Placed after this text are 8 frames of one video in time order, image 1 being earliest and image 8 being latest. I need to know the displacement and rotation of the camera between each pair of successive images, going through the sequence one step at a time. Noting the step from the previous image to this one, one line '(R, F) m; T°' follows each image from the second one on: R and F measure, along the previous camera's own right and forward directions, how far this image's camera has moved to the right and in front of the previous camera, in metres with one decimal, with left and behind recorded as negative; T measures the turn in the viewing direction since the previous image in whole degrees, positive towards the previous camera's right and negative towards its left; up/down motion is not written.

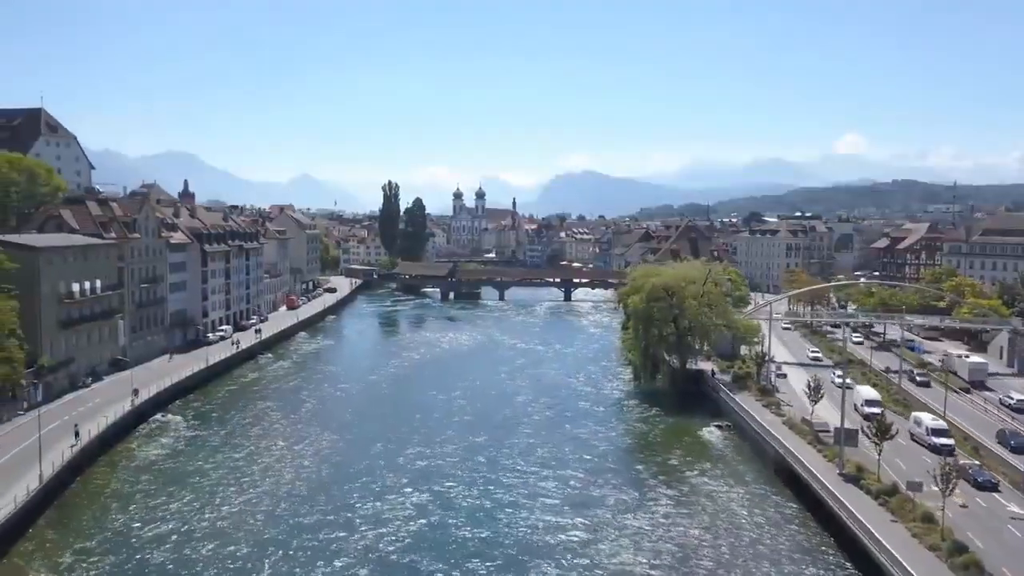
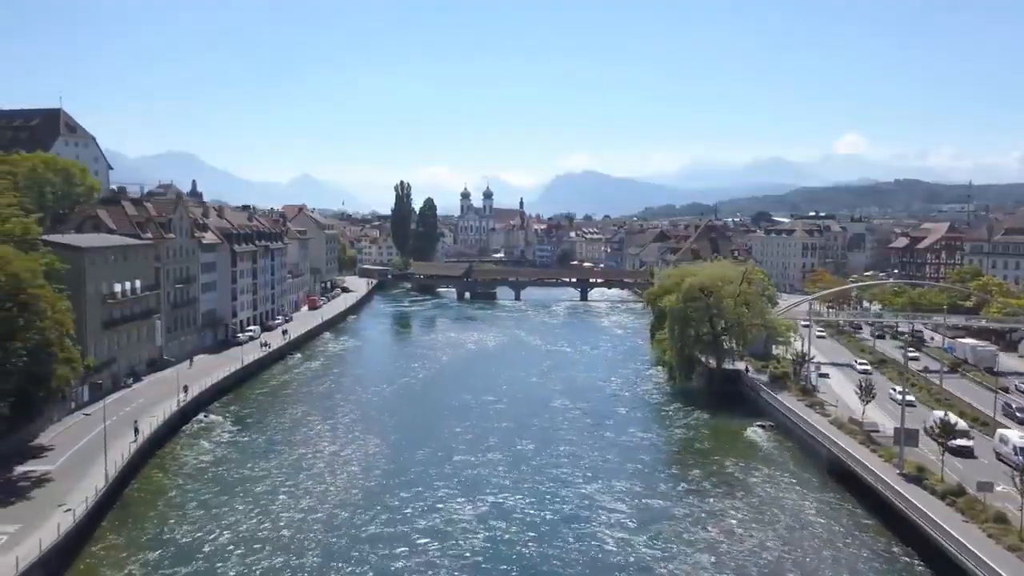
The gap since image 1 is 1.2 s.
(-2.0, +0.1) m; 0°
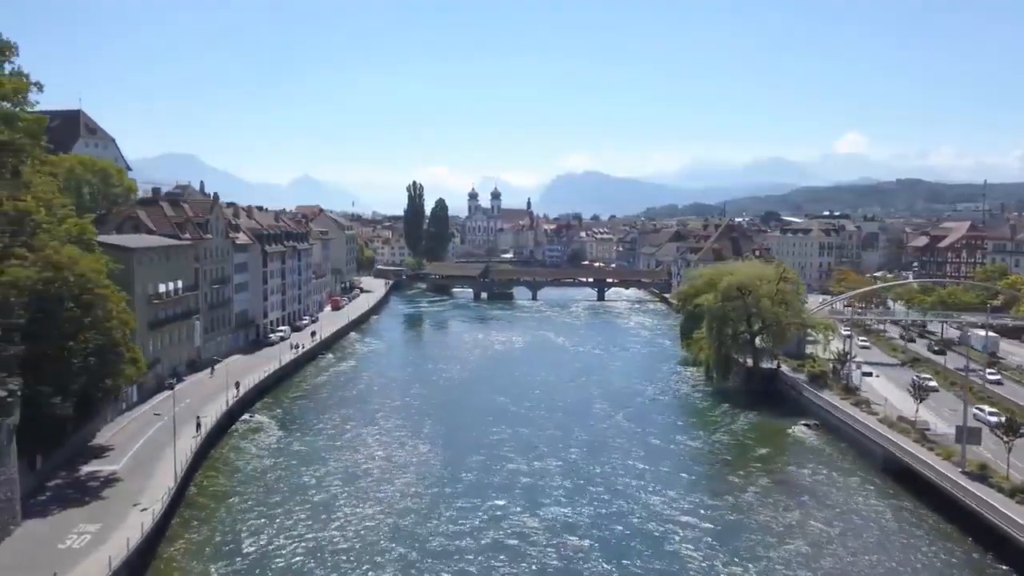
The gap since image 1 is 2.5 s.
(-2.1, 0.0) m; 0°
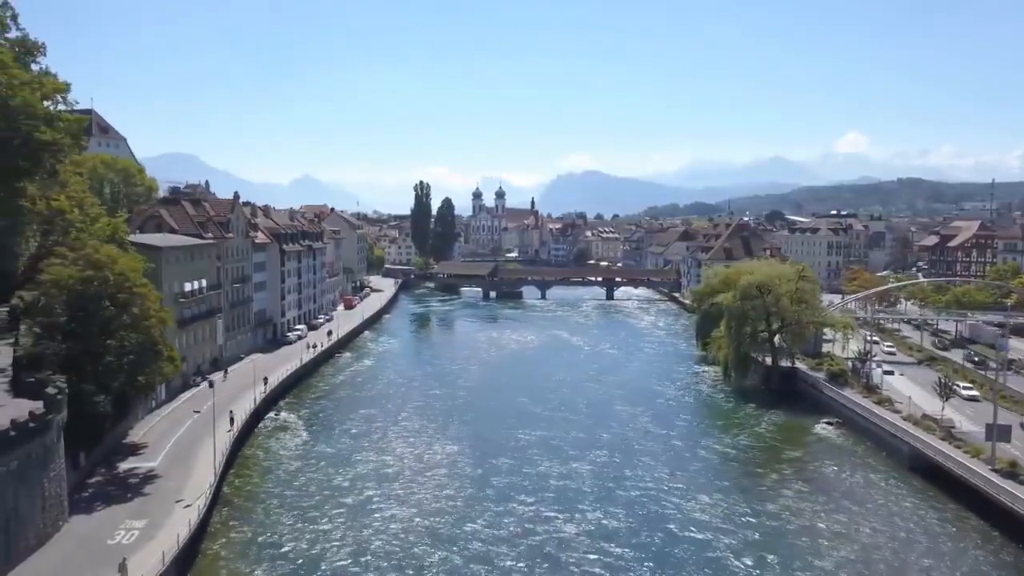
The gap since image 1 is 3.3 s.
(-1.1, -0.2) m; 0°
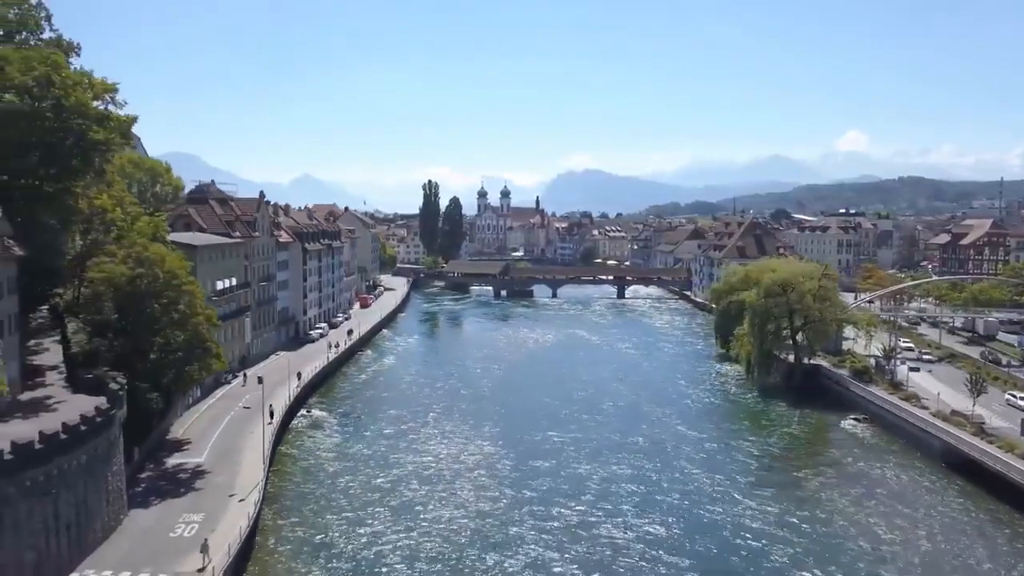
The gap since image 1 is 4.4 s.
(-1.4, -0.4) m; 0°
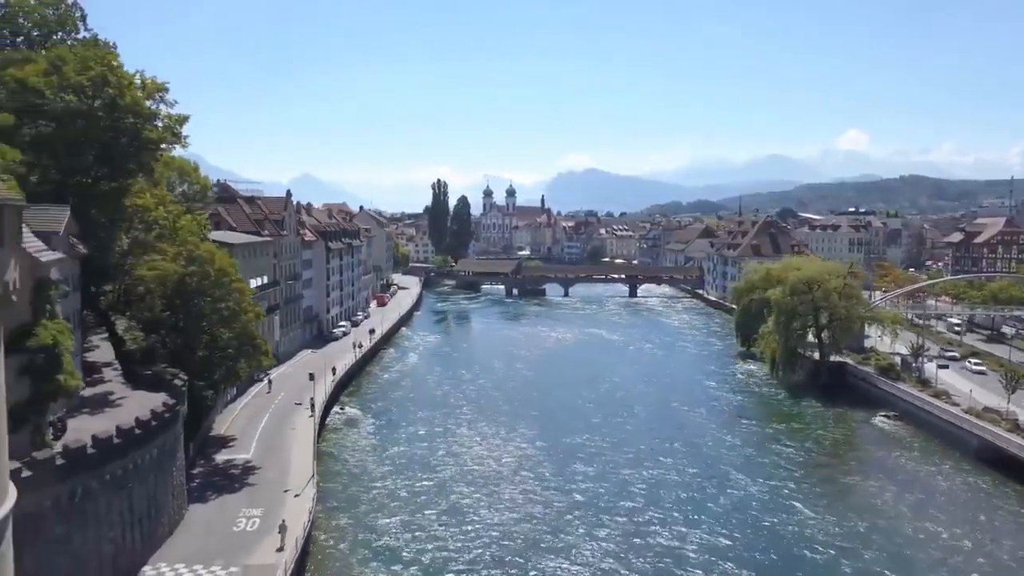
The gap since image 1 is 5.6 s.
(-1.5, -0.2) m; 0°
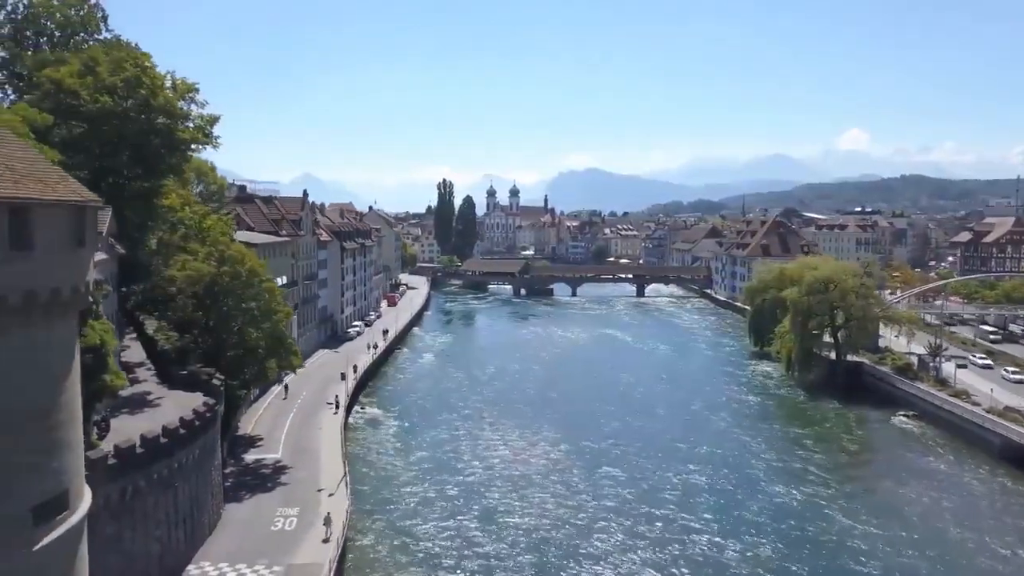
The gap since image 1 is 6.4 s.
(-1.0, -0.1) m; 0°
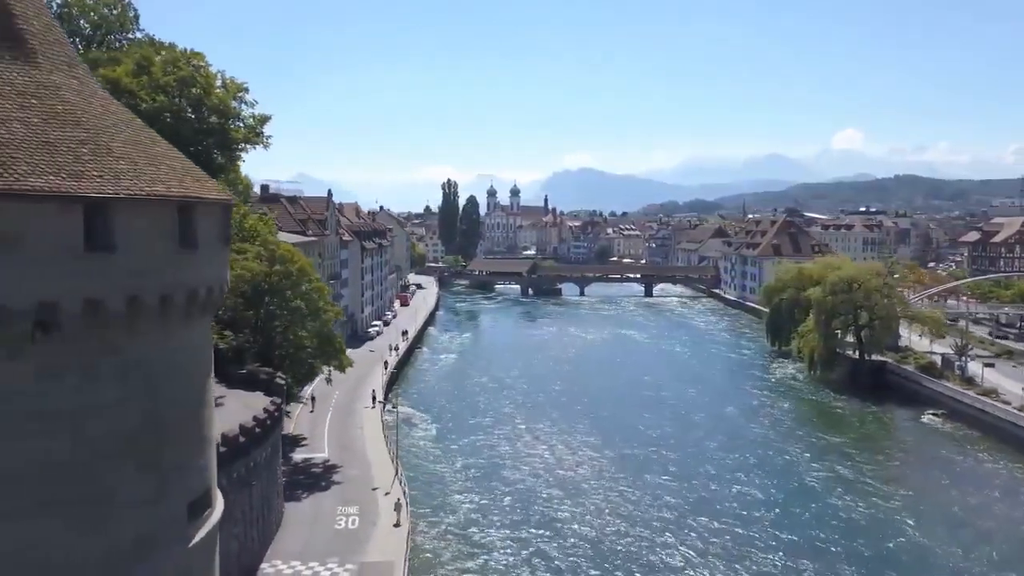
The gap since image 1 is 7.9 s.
(-1.8, -0.1) m; 0°
